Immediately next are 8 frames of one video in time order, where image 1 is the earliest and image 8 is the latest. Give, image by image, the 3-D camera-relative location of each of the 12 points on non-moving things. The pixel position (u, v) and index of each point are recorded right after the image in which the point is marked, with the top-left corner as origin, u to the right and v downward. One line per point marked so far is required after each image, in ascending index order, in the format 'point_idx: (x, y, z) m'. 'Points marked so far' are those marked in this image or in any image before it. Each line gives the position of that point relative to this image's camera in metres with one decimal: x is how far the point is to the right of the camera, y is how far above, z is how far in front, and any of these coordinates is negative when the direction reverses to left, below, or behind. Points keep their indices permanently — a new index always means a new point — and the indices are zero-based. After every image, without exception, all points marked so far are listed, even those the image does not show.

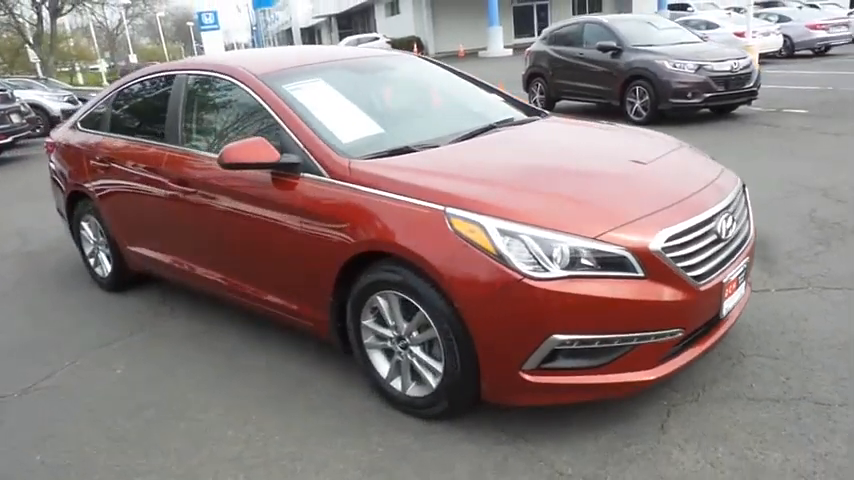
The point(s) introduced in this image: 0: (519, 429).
0: (+0.4, -0.9, +2.7) m
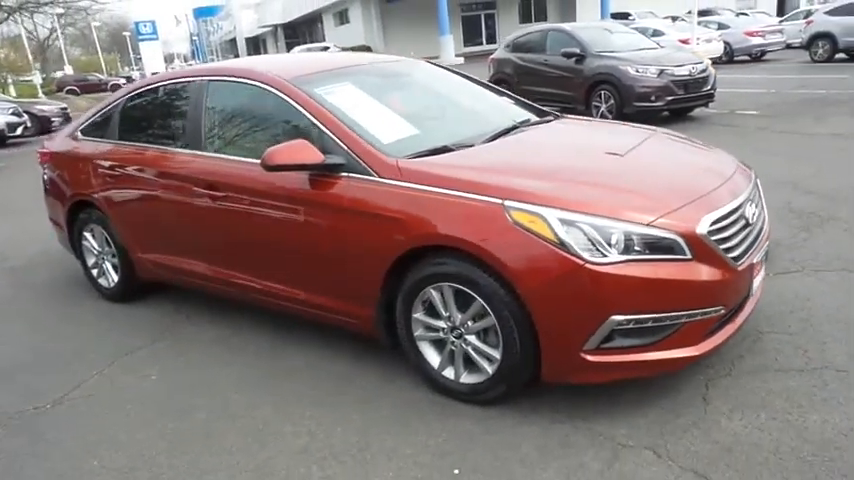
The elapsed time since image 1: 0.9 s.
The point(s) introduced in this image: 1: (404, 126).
0: (+0.7, -0.8, +2.9) m
1: (-0.1, +0.7, +3.5) m
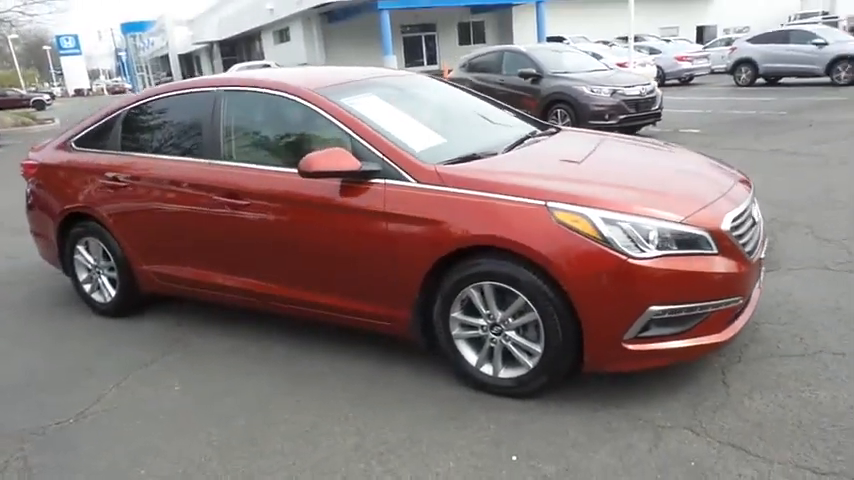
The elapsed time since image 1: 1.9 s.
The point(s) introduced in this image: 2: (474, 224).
0: (+0.9, -0.8, +3.1) m
1: (0.0, +0.6, +3.7) m
2: (+0.2, +0.1, +3.1) m
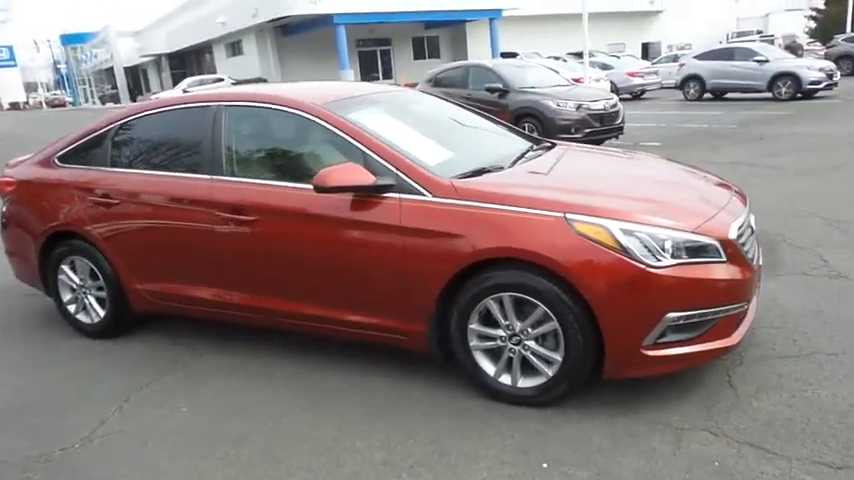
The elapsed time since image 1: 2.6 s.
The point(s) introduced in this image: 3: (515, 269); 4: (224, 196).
0: (+1.1, -0.9, +3.2) m
1: (+0.1, +0.6, +3.7) m
2: (+0.3, 0.0, +3.1) m
3: (+0.5, -0.2, +3.1) m
4: (-1.3, +0.3, +3.9) m
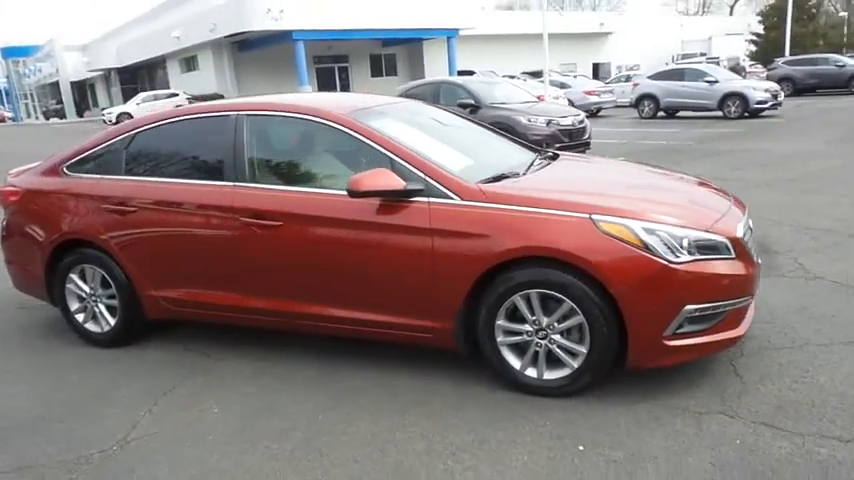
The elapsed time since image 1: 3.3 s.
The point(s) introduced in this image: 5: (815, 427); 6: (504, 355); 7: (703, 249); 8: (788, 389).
0: (+1.2, -0.9, +3.4) m
1: (+0.2, +0.5, +3.9) m
2: (+0.5, 0.0, +3.3) m
3: (+0.6, -0.2, +3.3) m
4: (-1.2, +0.3, +4.0) m
5: (+1.9, -0.9, +3.0) m
6: (+0.4, -0.7, +3.5) m
7: (+1.5, 0.0, +3.3) m
8: (+2.0, -0.8, +3.4) m
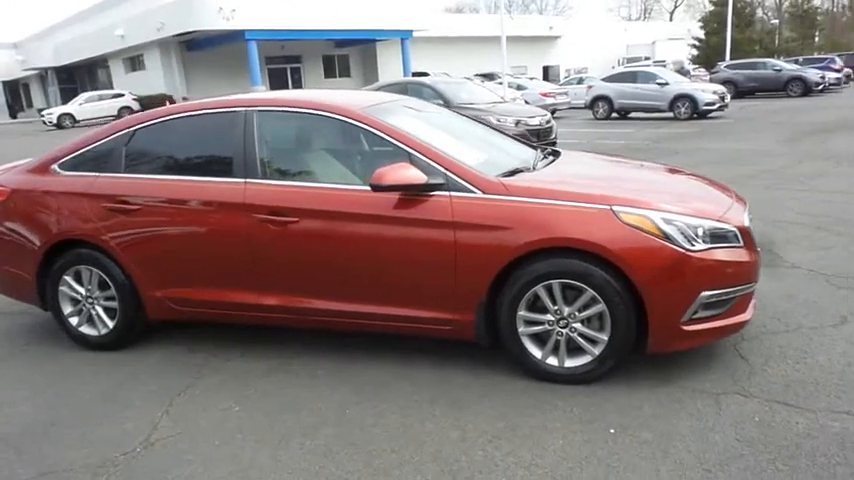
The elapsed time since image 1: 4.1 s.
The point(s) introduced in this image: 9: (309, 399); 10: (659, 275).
0: (+1.4, -0.8, +3.5) m
1: (+0.3, +0.6, +4.0) m
2: (+0.7, +0.1, +3.4) m
3: (+0.8, -0.1, +3.4) m
4: (-1.1, +0.3, +4.0) m
5: (+2.1, -0.9, +3.2) m
6: (+0.6, -0.6, +3.6) m
7: (+1.6, 0.0, +3.4) m
8: (+2.2, -0.8, +3.6) m
9: (-0.7, -1.0, +3.6) m
10: (+1.3, -0.2, +3.3) m
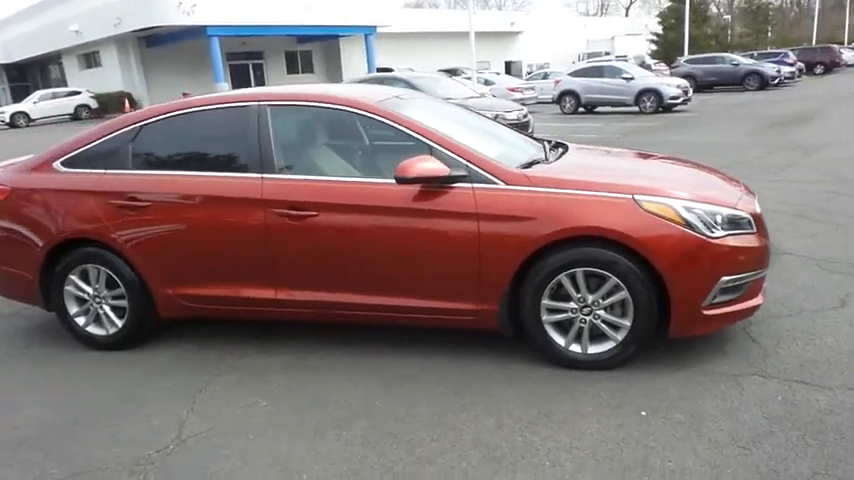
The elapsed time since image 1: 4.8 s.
0: (+1.5, -0.7, +3.6) m
1: (+0.4, +0.6, +4.0) m
2: (+0.8, +0.1, +3.5) m
3: (+0.9, 0.0, +3.5) m
4: (-1.0, +0.3, +4.0) m
5: (+2.3, -0.8, +3.3) m
6: (+0.7, -0.6, +3.7) m
7: (+1.8, +0.1, +3.5) m
8: (+2.3, -0.7, +3.7) m
9: (-0.5, -0.9, +3.6) m
10: (+1.4, -0.1, +3.4) m
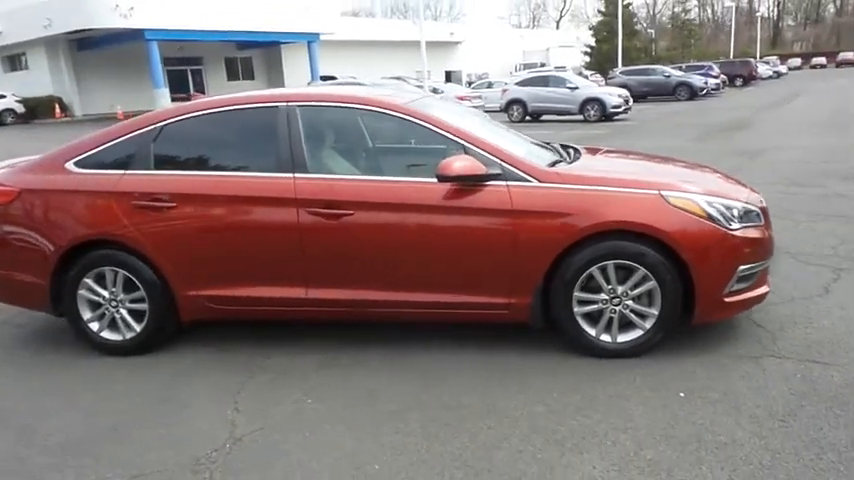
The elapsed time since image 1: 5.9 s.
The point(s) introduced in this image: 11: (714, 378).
0: (+1.8, -0.7, +3.9) m
1: (+0.6, +0.7, +4.2) m
2: (+1.1, +0.2, +3.7) m
3: (+1.2, 0.0, +3.7) m
4: (-0.8, +0.3, +4.0) m
5: (+2.5, -0.7, +3.6) m
6: (+1.0, -0.5, +3.8) m
7: (+2.0, +0.1, +3.8) m
8: (+2.5, -0.6, +4.0) m
9: (-0.3, -0.9, +3.7) m
10: (+1.7, -0.1, +3.7) m
11: (+1.6, -0.8, +3.5) m
